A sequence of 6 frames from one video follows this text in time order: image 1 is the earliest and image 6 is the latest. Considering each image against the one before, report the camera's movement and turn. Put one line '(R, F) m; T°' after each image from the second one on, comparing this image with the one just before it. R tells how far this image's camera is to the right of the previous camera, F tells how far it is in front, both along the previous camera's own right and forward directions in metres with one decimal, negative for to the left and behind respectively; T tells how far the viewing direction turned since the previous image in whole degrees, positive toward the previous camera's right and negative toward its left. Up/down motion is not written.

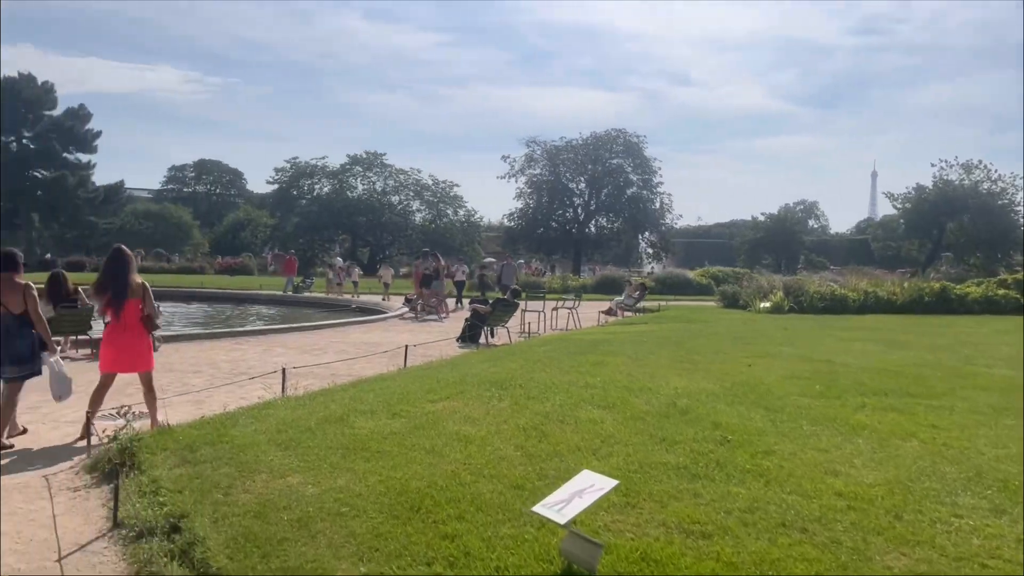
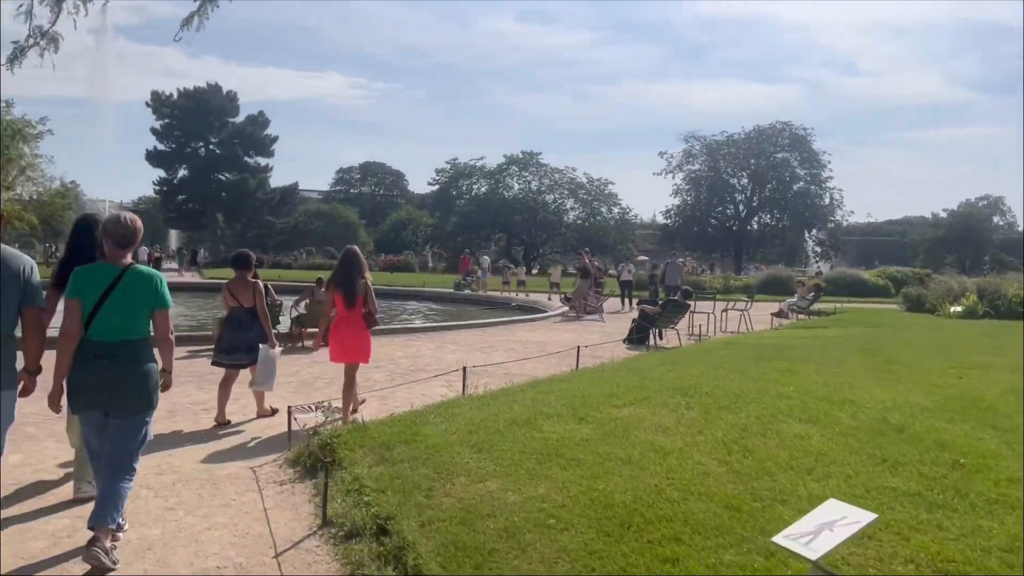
(-0.3, +0.2) m; -10°
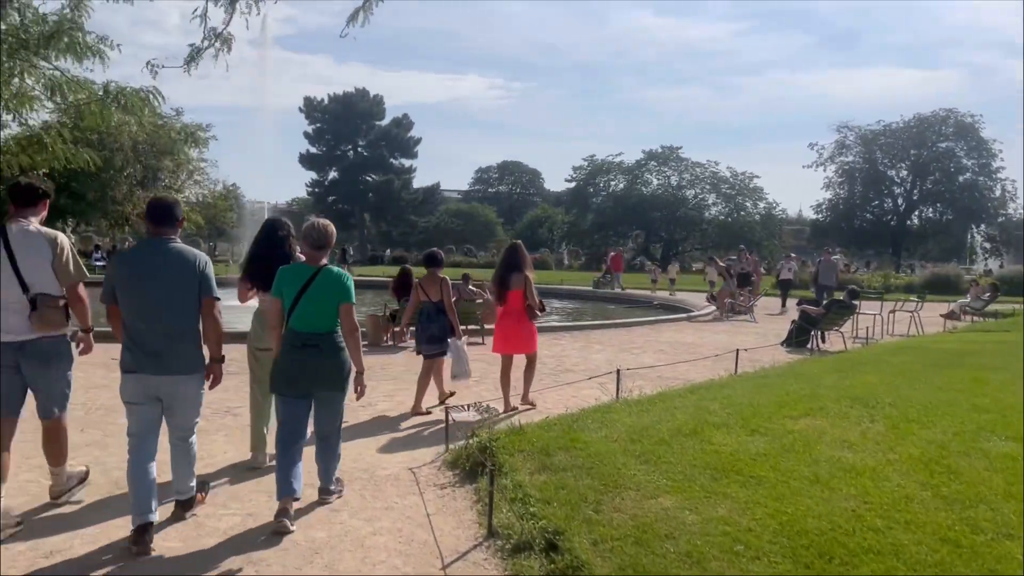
(-0.2, +0.3) m; -9°
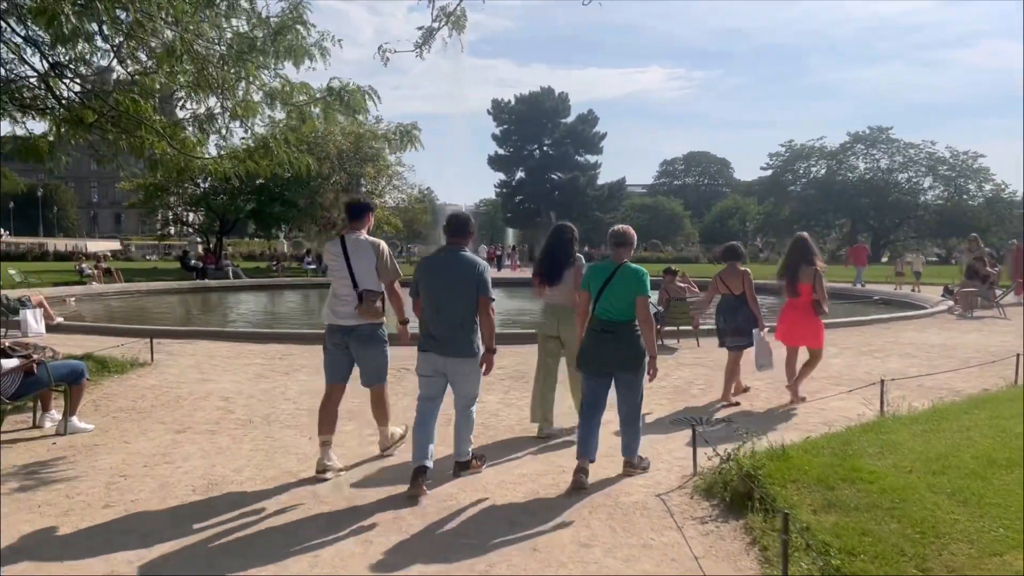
(-0.5, +0.7) m; -12°
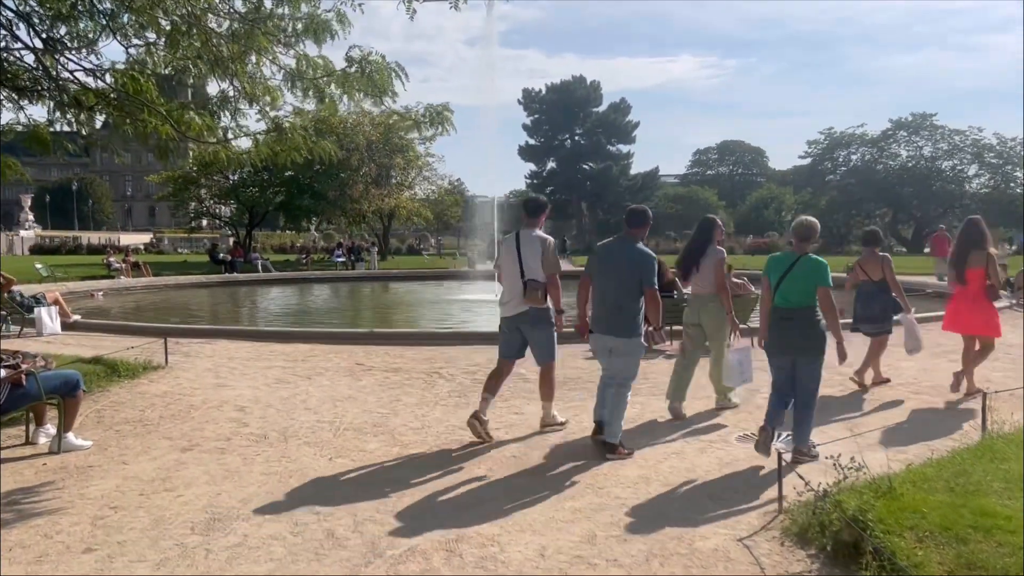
(-0.1, +0.9) m; -2°
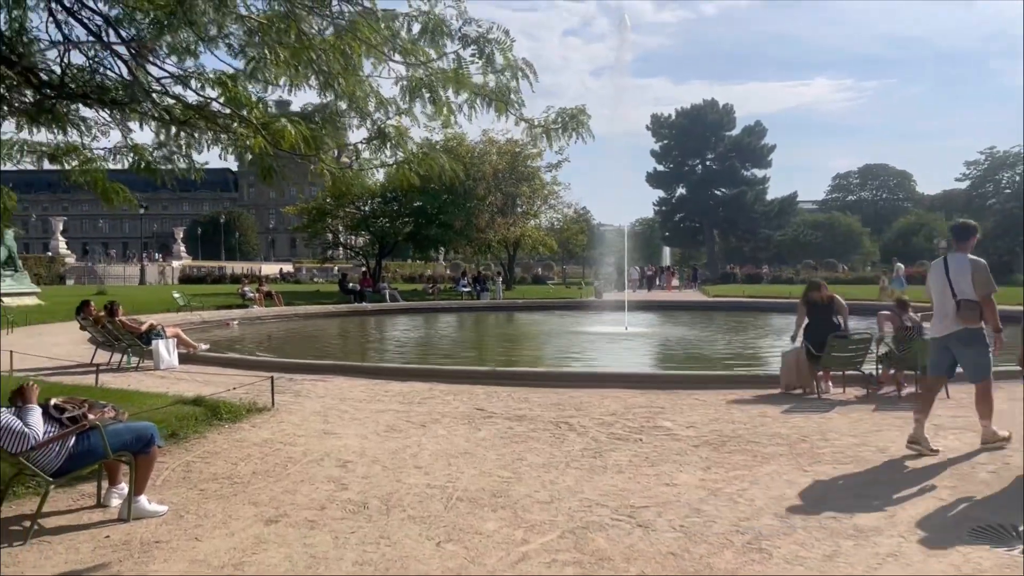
(-0.2, +1.3) m; -8°
